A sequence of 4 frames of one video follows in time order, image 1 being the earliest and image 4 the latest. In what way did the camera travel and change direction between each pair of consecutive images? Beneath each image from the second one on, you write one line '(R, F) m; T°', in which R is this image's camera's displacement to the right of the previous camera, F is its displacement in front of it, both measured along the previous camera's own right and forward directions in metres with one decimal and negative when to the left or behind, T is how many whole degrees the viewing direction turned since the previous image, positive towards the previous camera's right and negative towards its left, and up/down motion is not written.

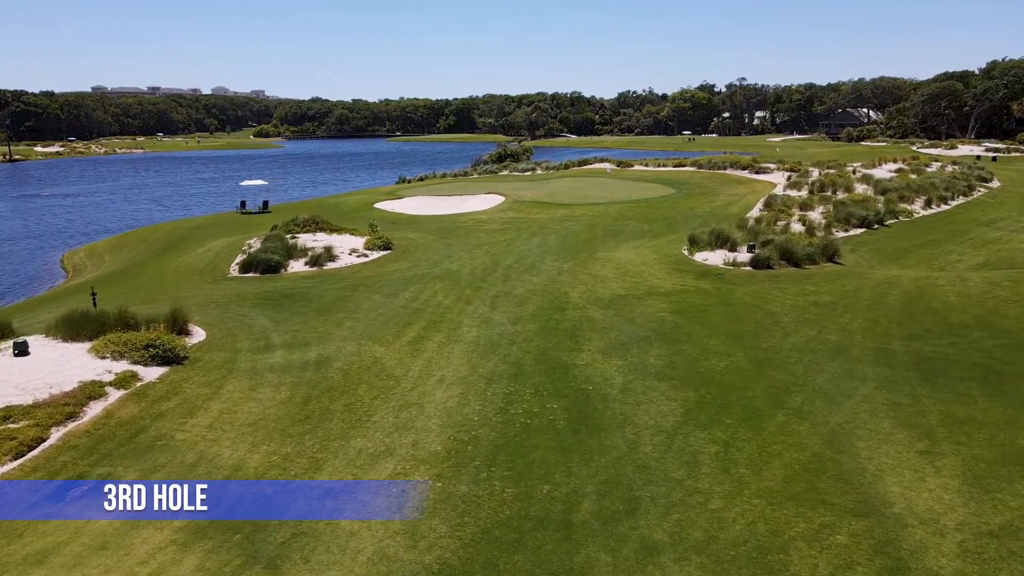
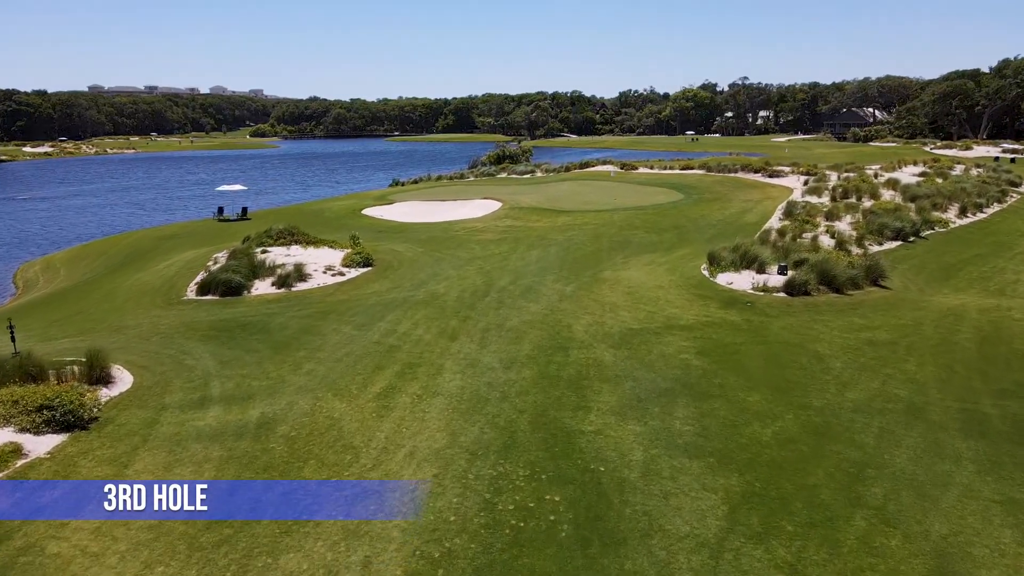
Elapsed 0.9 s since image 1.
(+0.1, +2.7) m; 0°
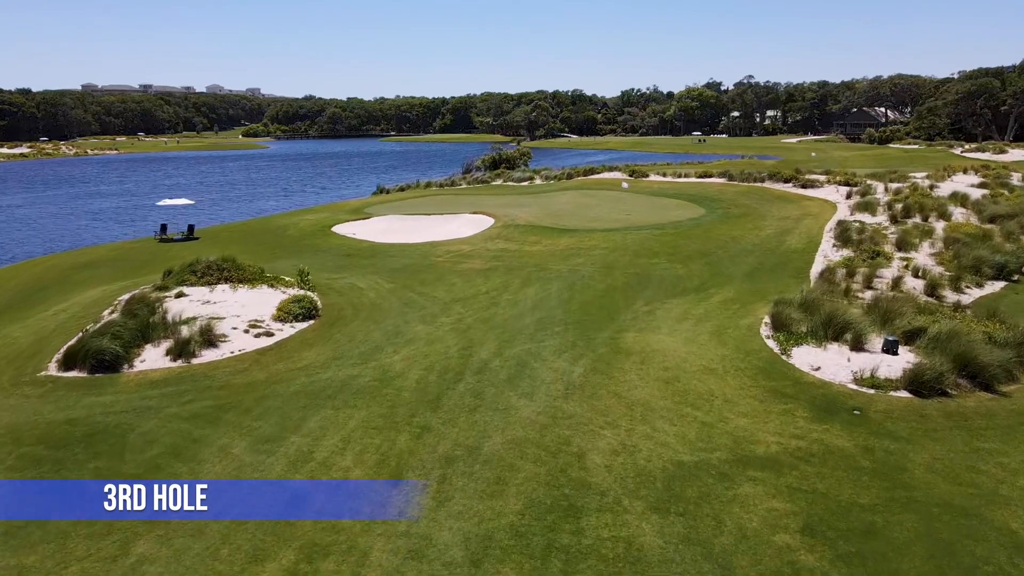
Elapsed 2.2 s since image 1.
(+0.3, +5.5) m; 0°
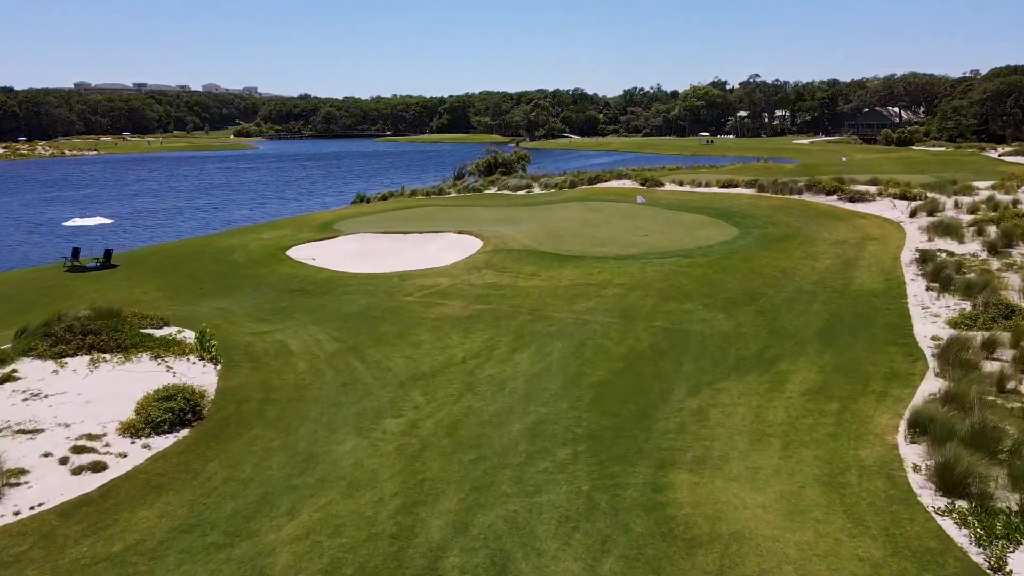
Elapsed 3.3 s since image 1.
(+0.3, +5.9) m; 0°
